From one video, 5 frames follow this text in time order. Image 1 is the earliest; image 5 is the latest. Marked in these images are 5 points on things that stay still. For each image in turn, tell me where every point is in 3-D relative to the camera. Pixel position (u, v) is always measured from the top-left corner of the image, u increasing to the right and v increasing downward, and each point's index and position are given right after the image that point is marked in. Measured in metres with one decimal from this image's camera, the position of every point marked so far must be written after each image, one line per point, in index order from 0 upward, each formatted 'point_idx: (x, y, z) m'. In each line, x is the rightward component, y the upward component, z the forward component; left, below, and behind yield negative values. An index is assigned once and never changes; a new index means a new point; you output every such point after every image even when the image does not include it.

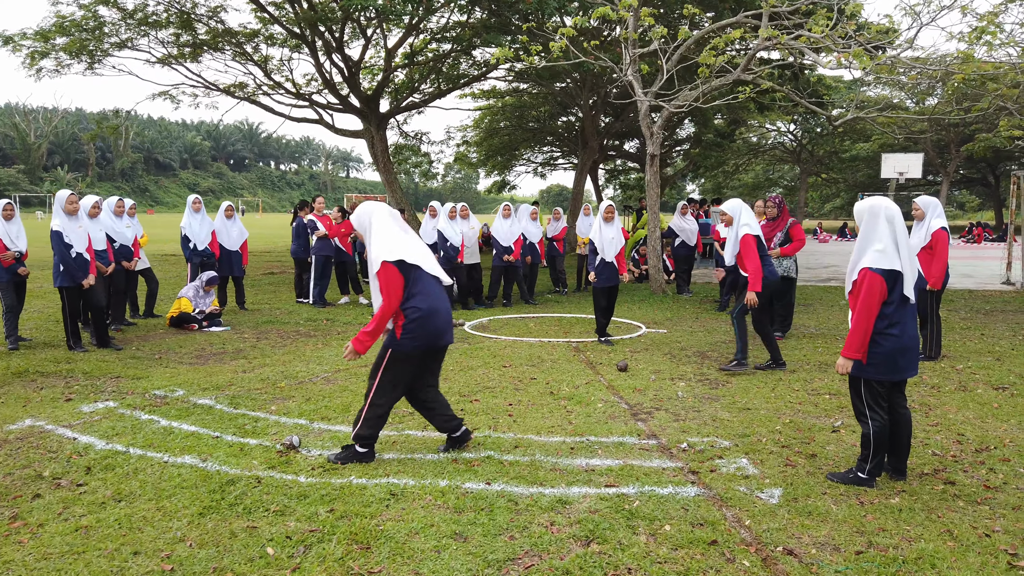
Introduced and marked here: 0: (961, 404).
0: (+3.5, -0.9, +5.9) m
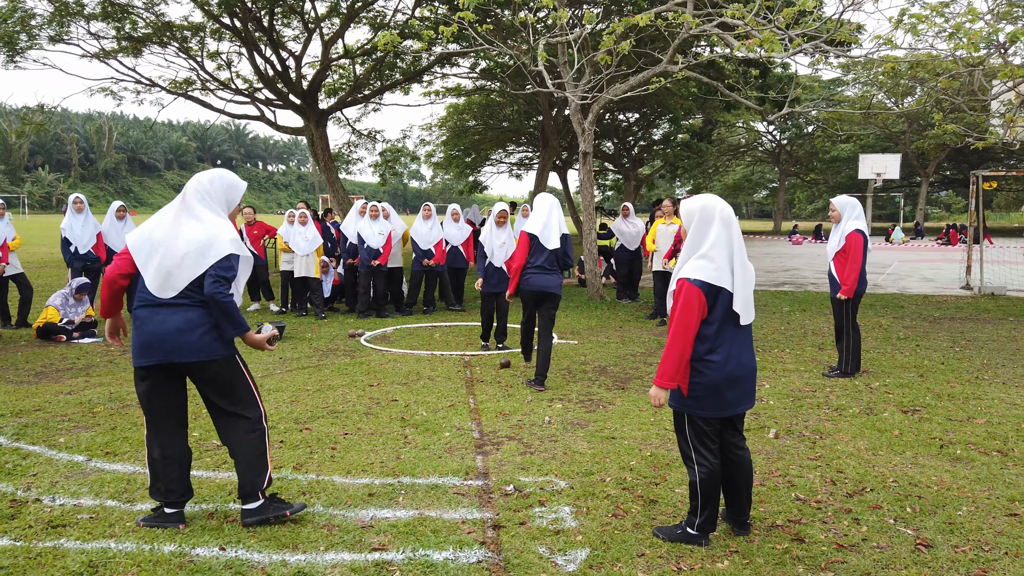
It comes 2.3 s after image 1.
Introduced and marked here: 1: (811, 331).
0: (+2.4, -1.0, +5.2) m
1: (+3.8, -0.5, +9.5) m
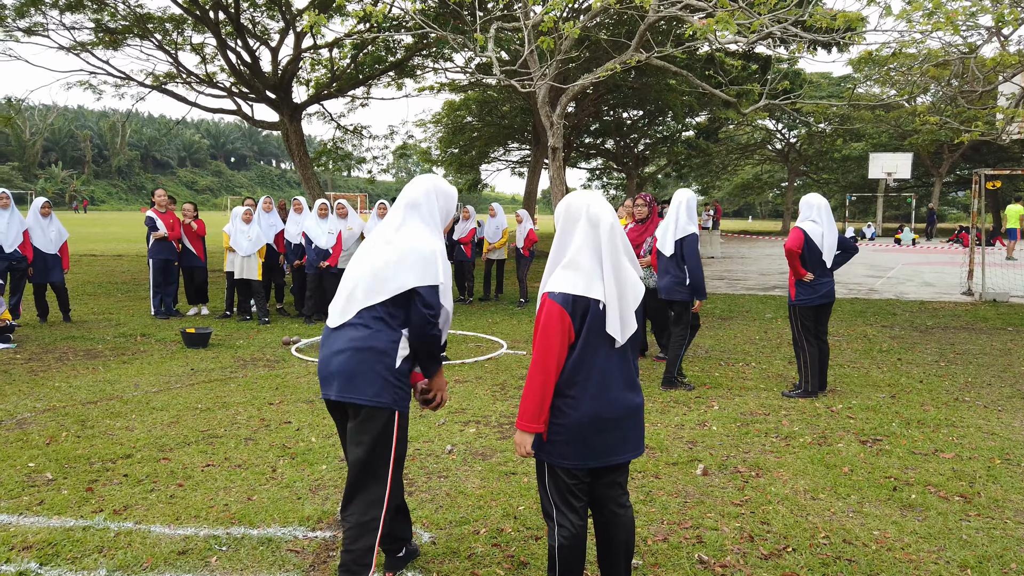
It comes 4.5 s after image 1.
0: (+1.7, -1.1, +4.5) m
1: (+3.2, -0.6, +8.8) m
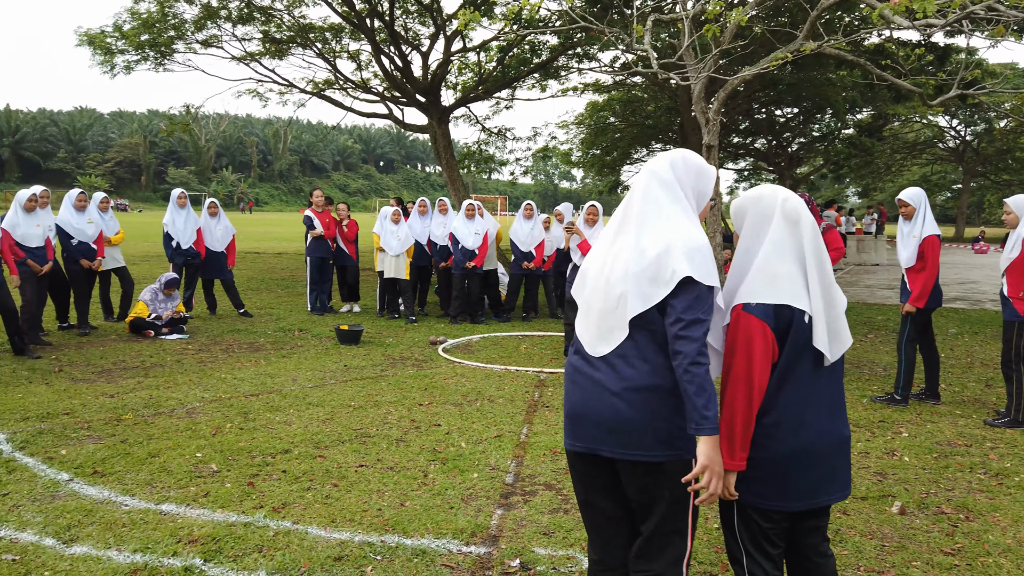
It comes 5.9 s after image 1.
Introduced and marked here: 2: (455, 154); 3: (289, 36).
0: (+2.6, -1.1, +3.8) m
1: (+4.8, -0.8, +7.8) m
2: (-1.3, +3.1, +17.8) m
3: (-5.3, +5.9, +17.9) m
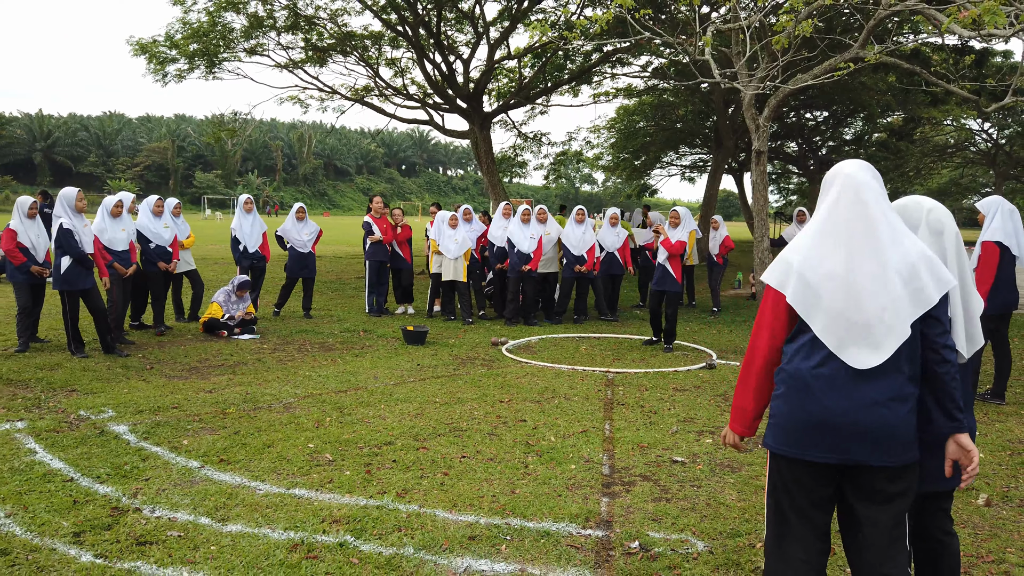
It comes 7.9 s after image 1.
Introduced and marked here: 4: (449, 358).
0: (+3.1, -1.2, +4.0) m
1: (+5.5, -0.8, +7.9) m
2: (-0.4, +3.1, +18.1) m
3: (-4.3, +5.9, +18.3) m
4: (-0.6, -0.7, +7.8) m
